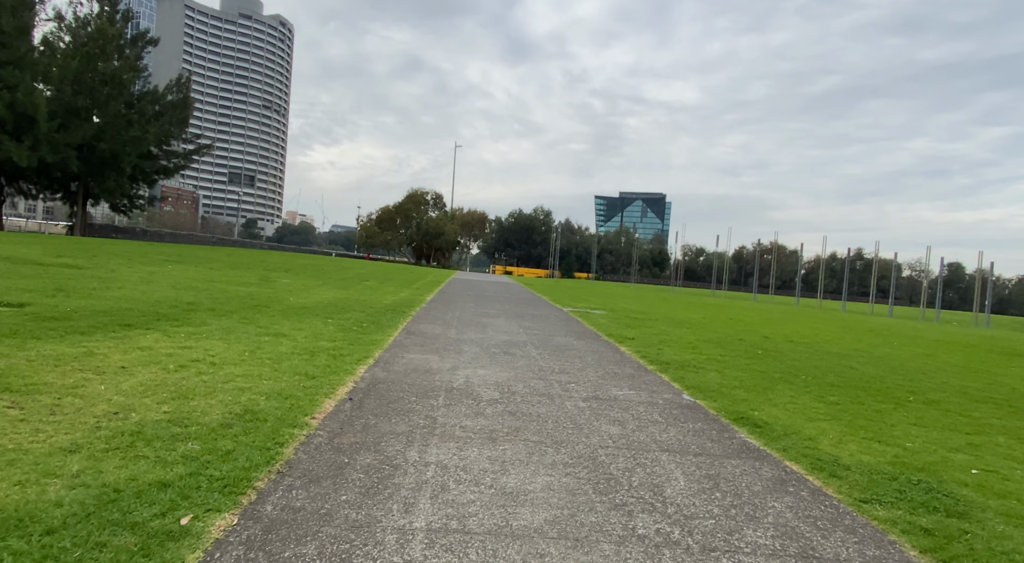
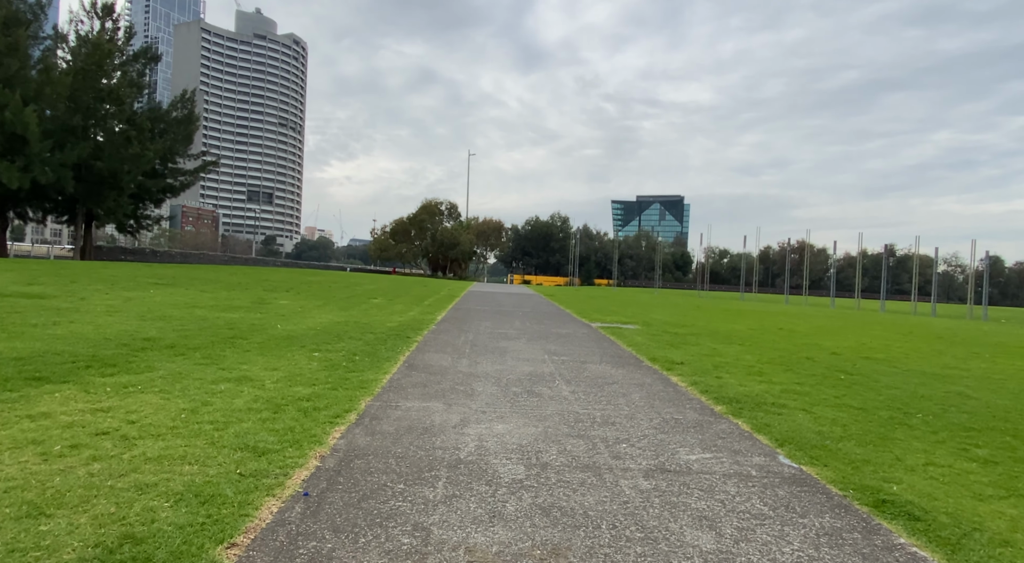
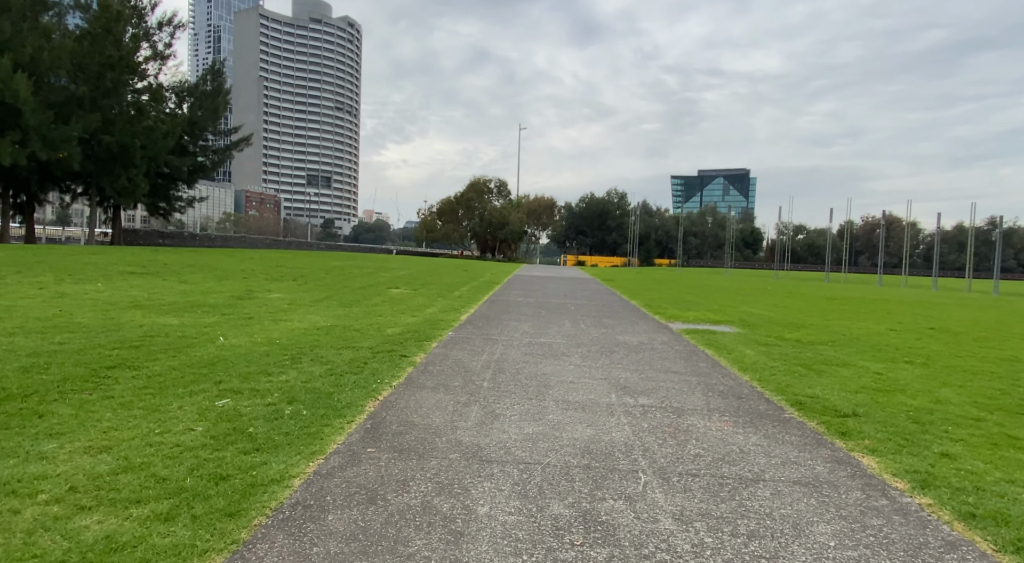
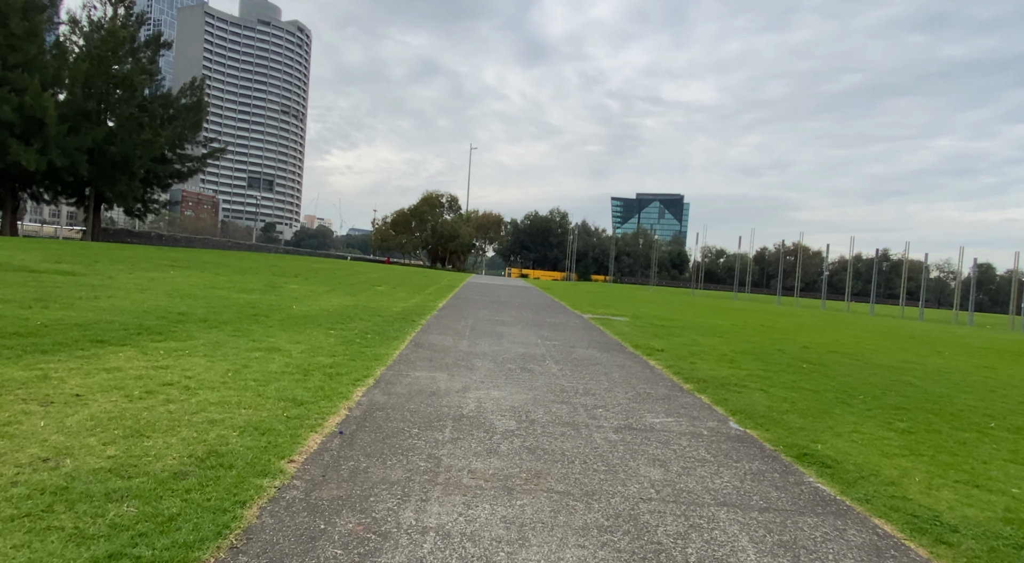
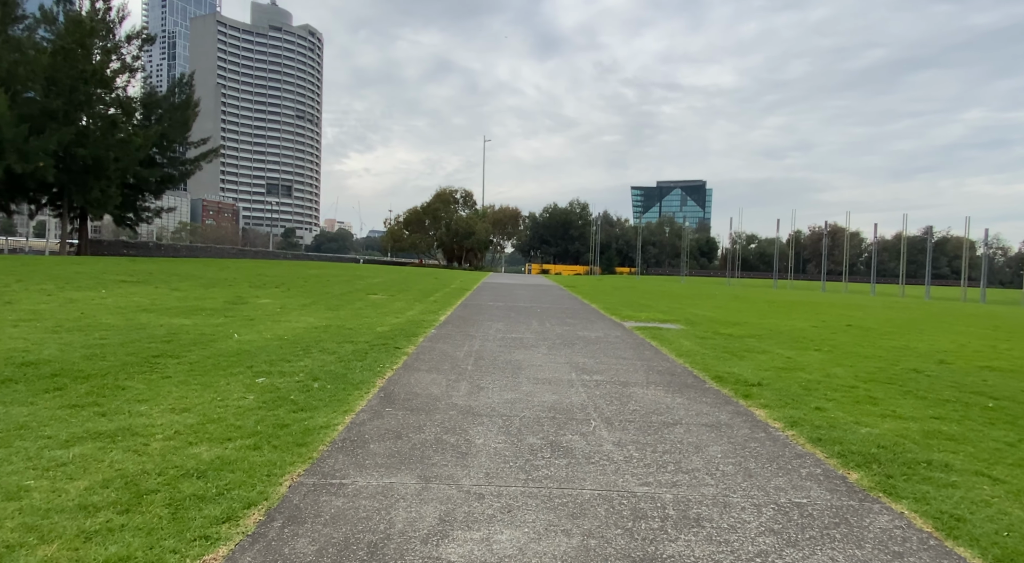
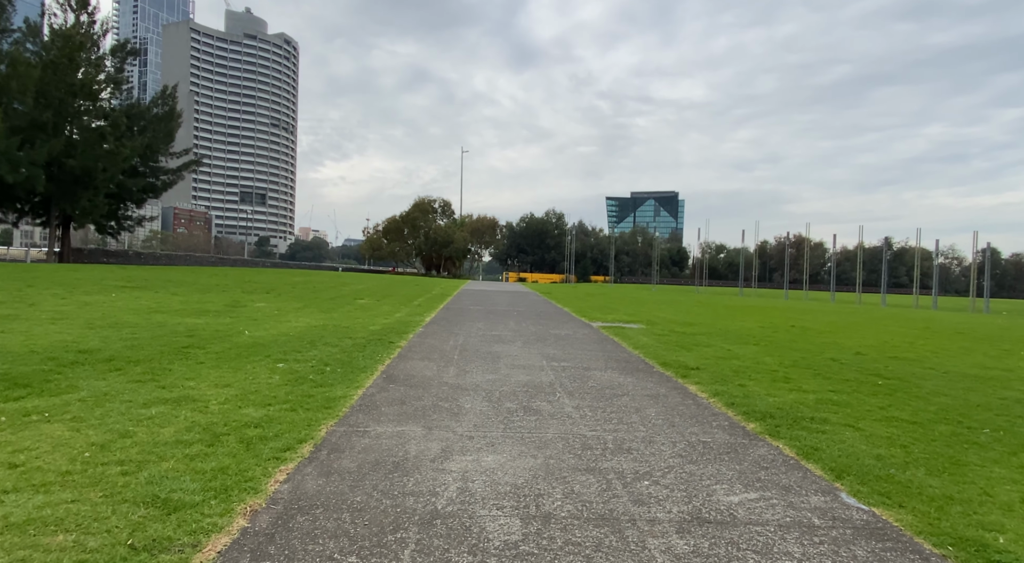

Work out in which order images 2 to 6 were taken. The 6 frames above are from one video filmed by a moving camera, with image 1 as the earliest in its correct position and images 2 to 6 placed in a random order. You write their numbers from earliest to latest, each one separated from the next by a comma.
4, 2, 6, 5, 3
